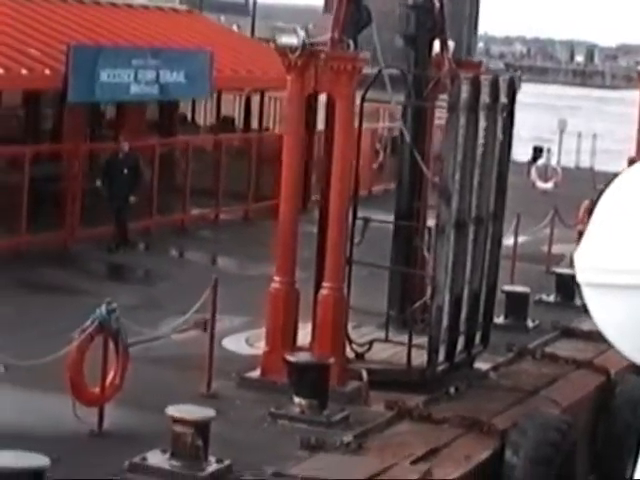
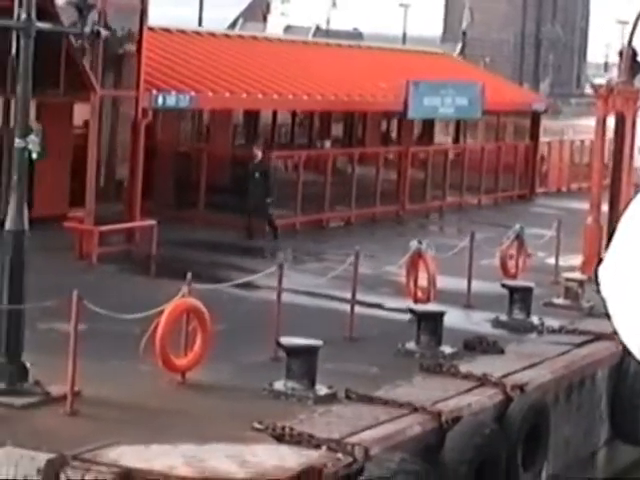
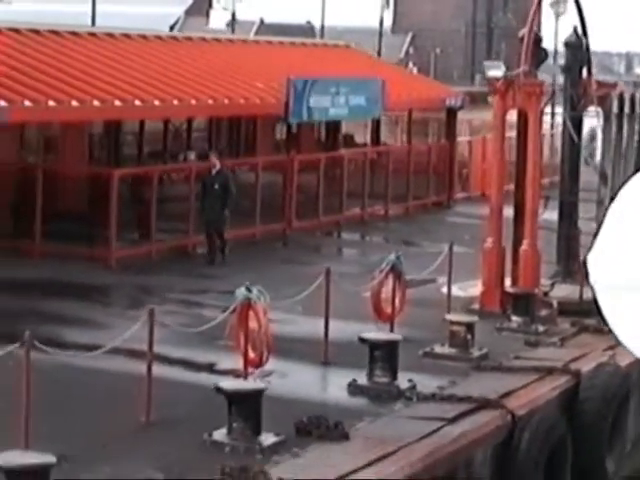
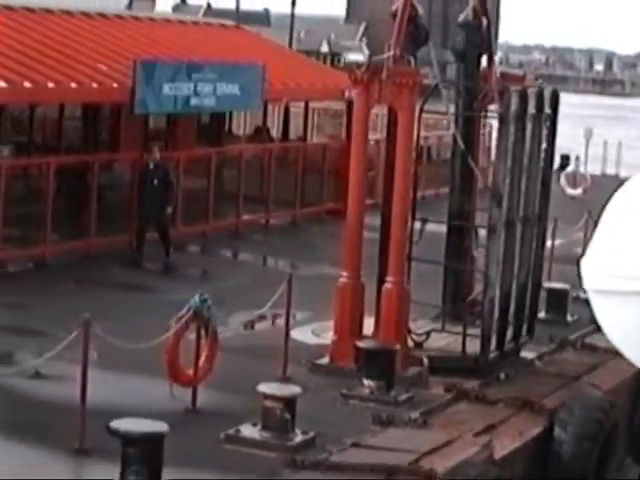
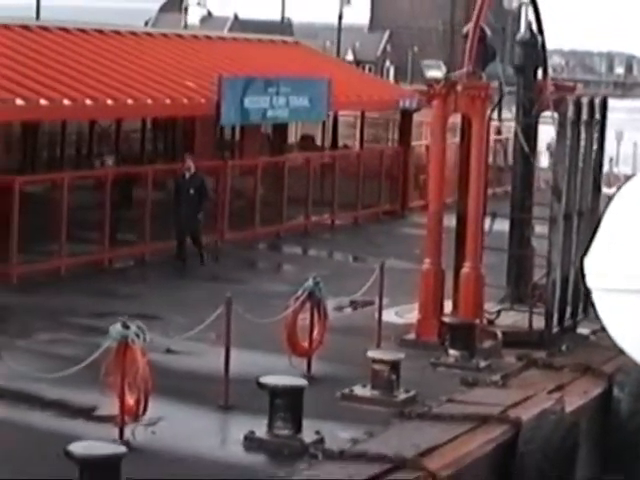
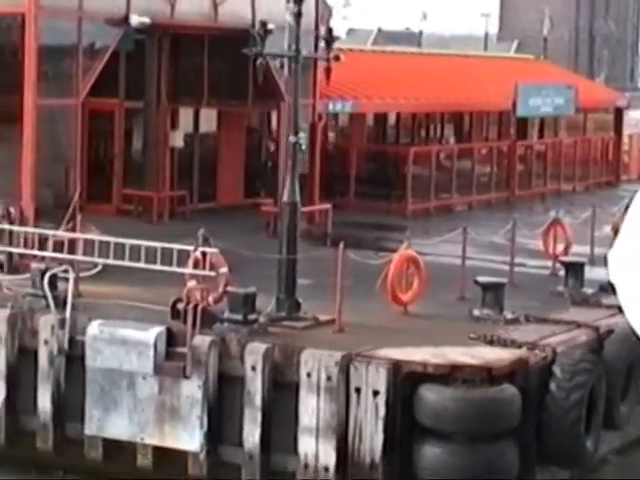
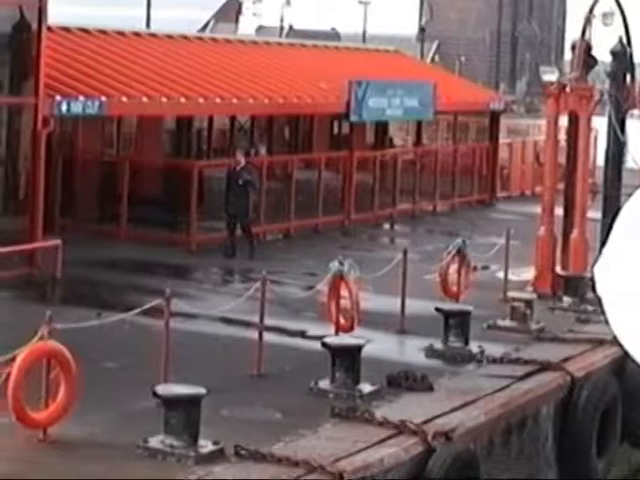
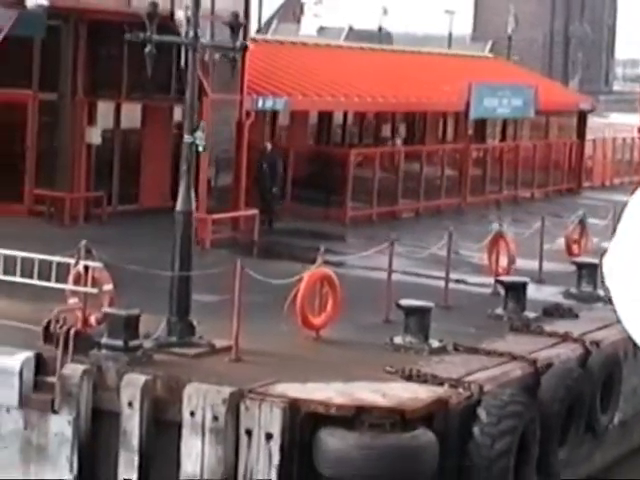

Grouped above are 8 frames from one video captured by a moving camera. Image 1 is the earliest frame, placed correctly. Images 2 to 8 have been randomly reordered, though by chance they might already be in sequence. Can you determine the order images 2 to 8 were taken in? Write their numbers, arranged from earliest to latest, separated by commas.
4, 5, 3, 7, 2, 8, 6
